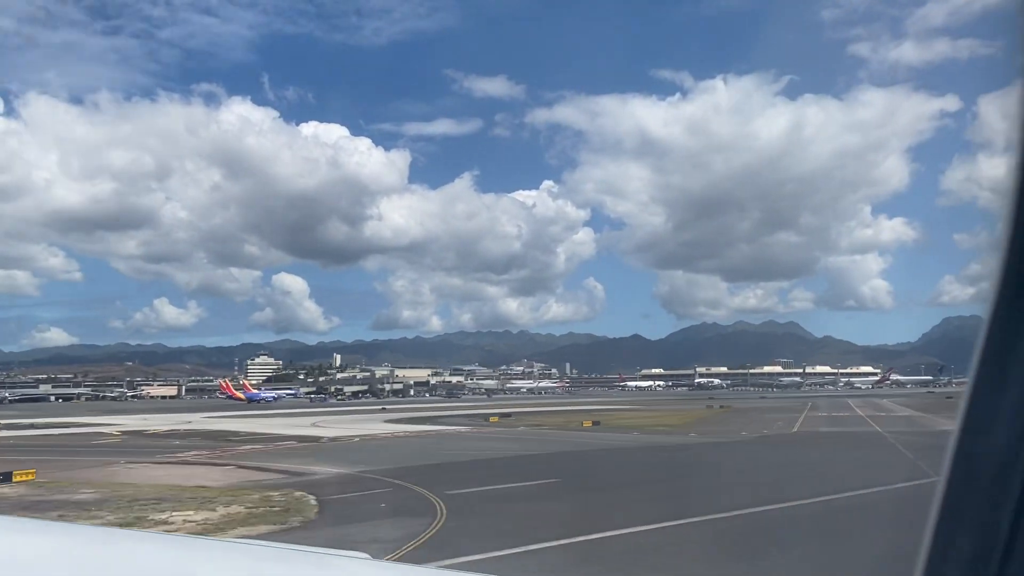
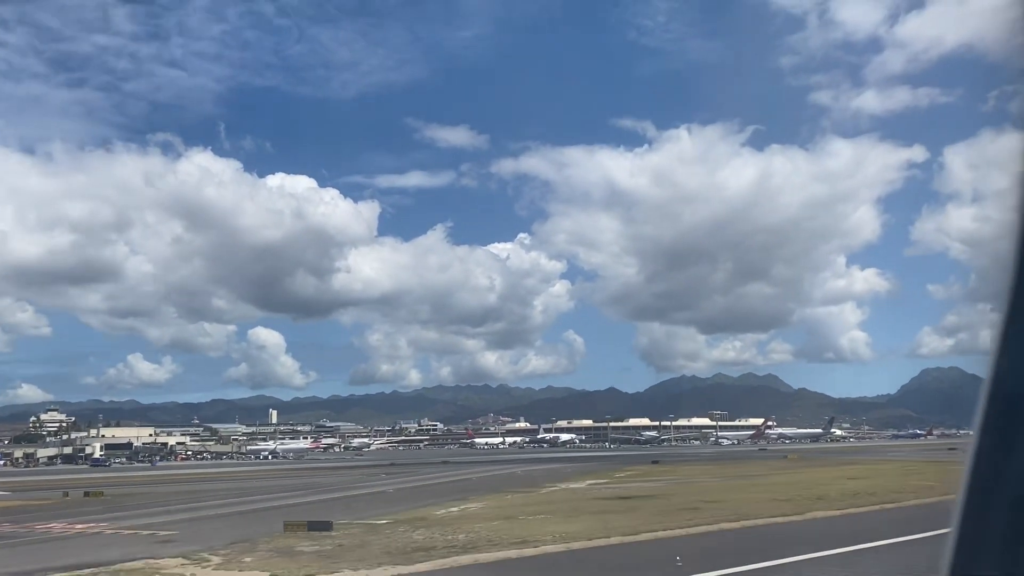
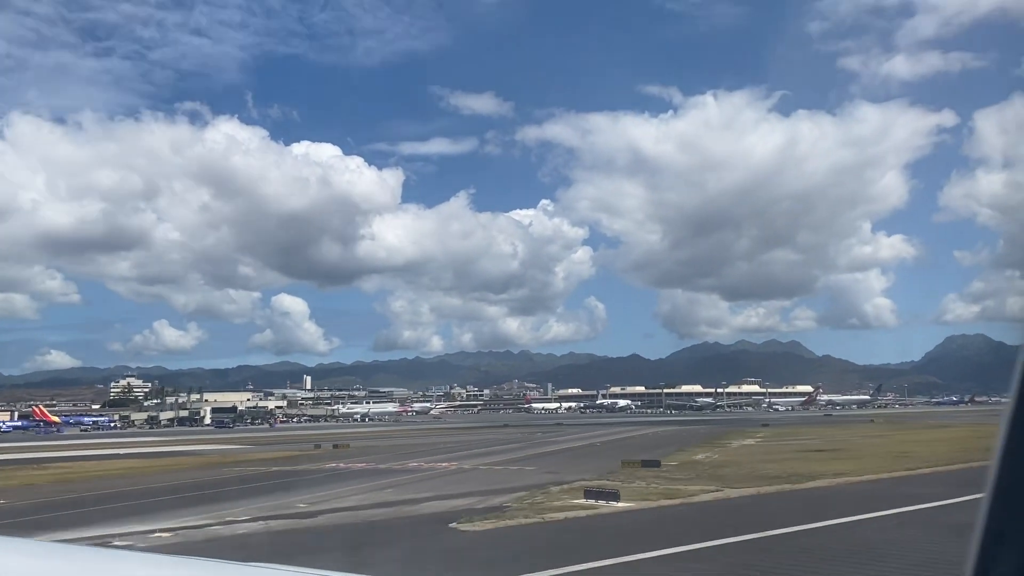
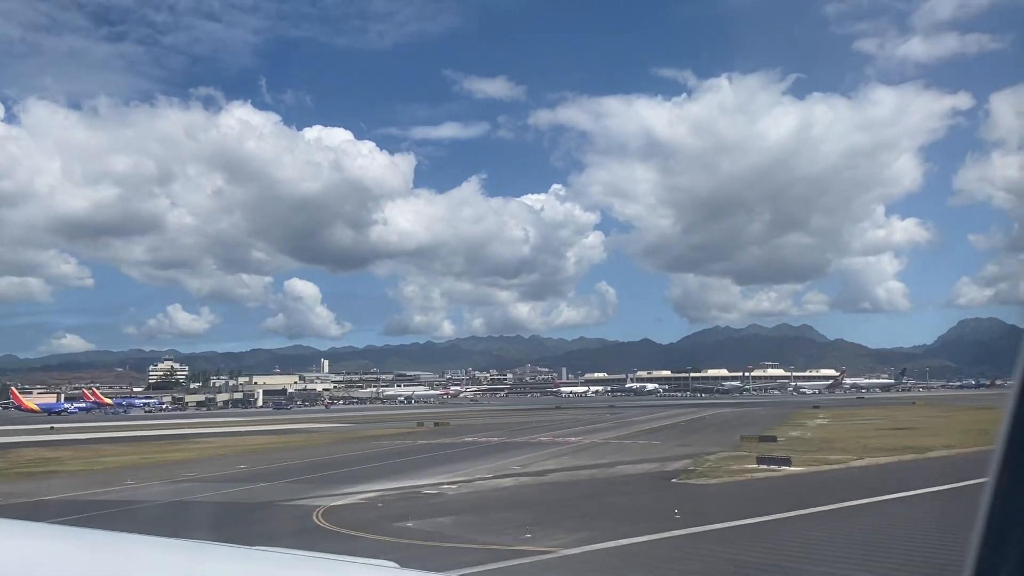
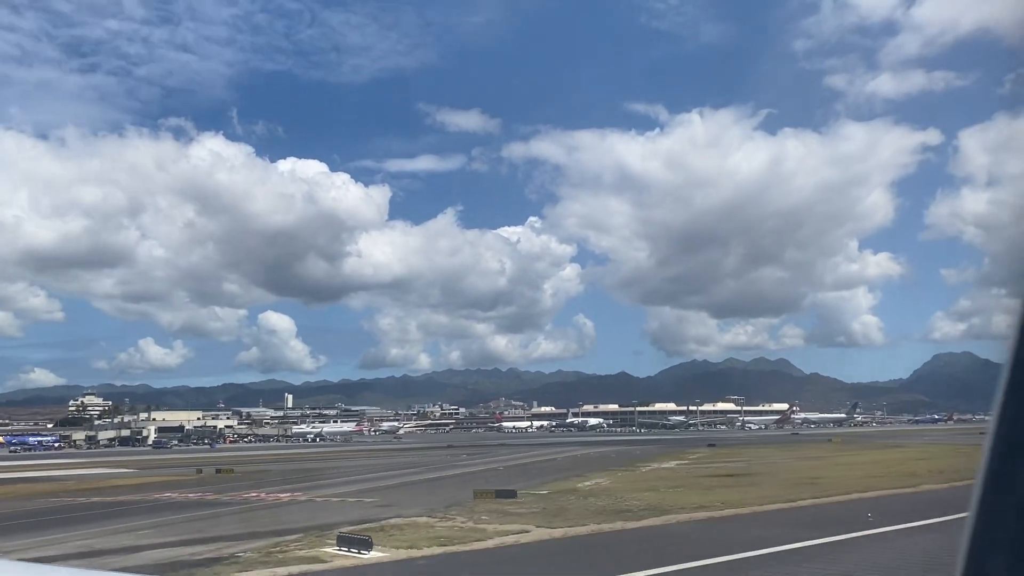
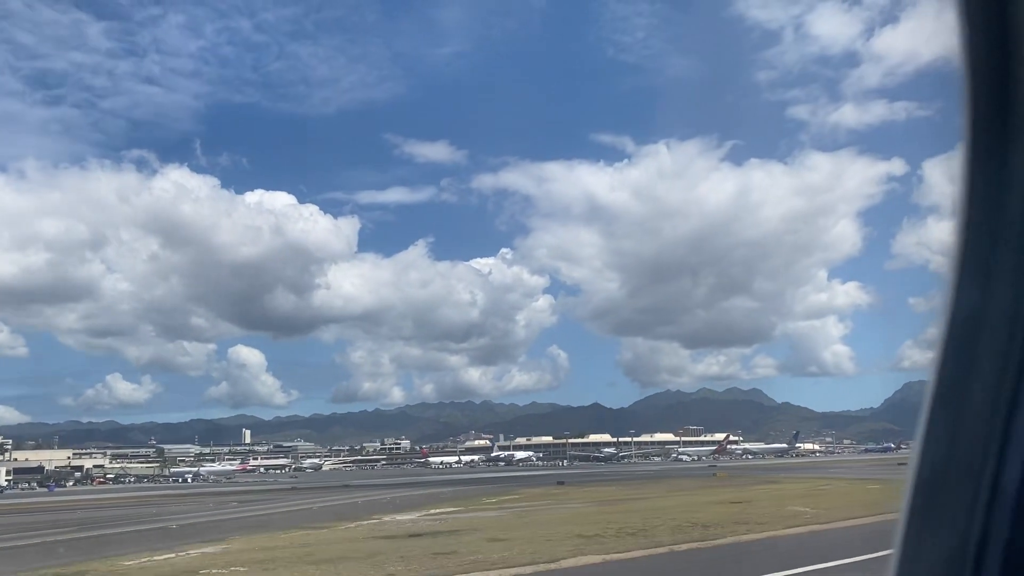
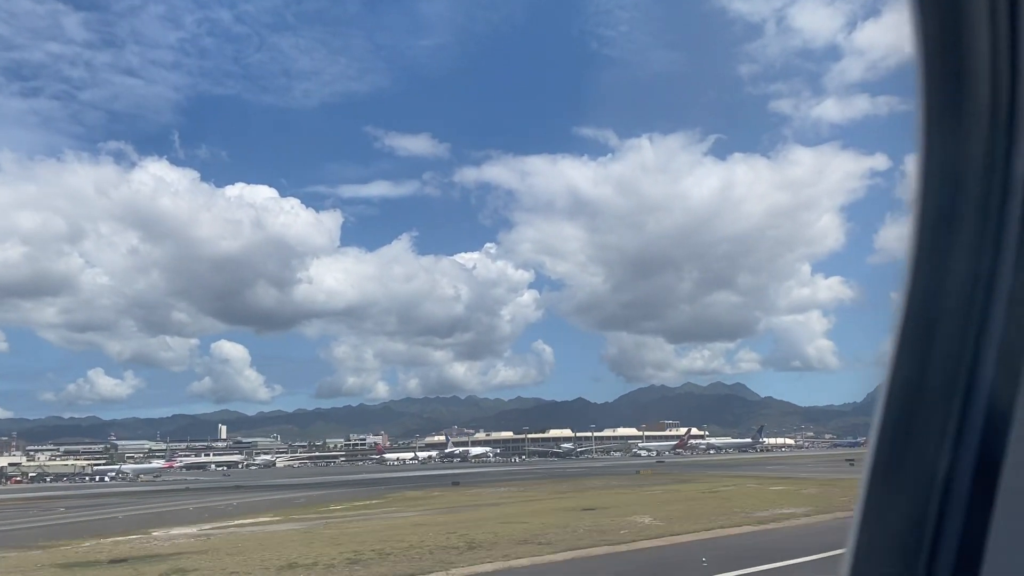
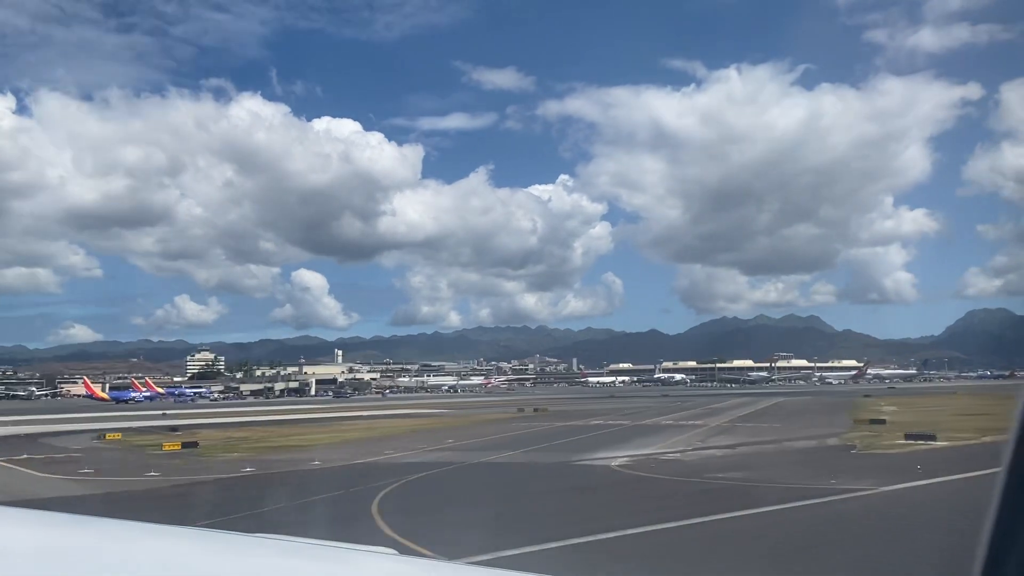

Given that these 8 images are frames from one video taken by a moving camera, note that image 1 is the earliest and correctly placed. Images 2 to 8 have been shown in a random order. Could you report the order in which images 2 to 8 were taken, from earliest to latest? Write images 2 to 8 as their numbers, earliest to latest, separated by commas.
8, 4, 3, 5, 2, 6, 7
